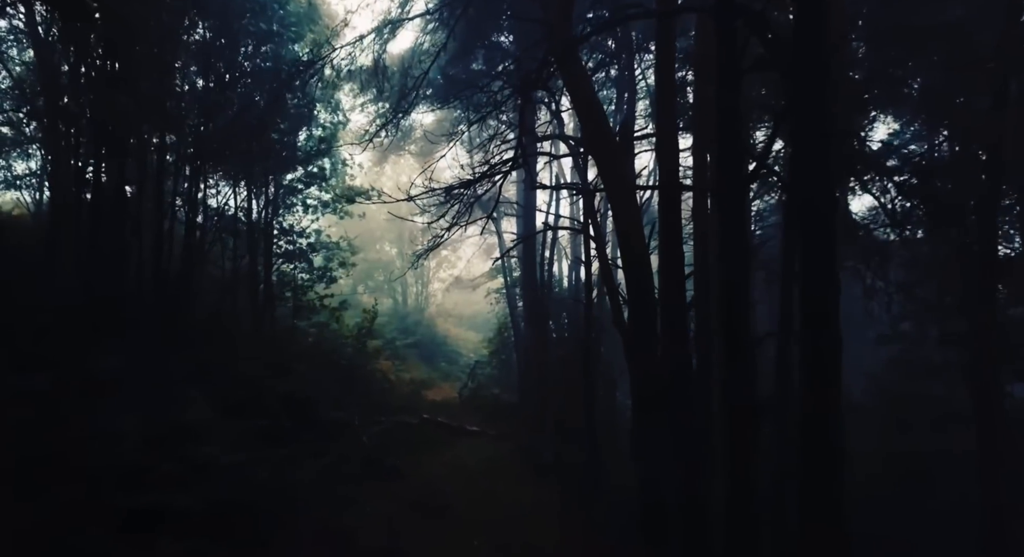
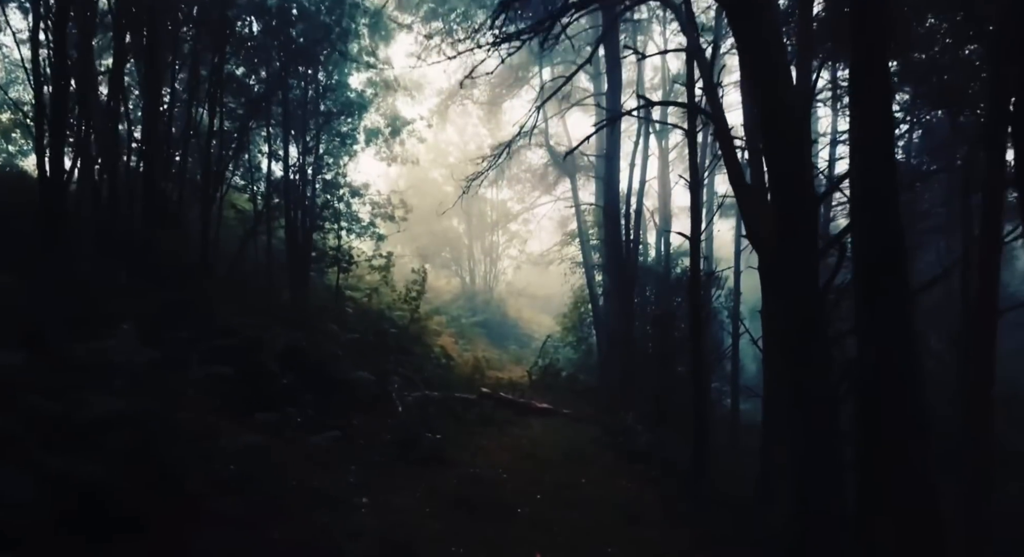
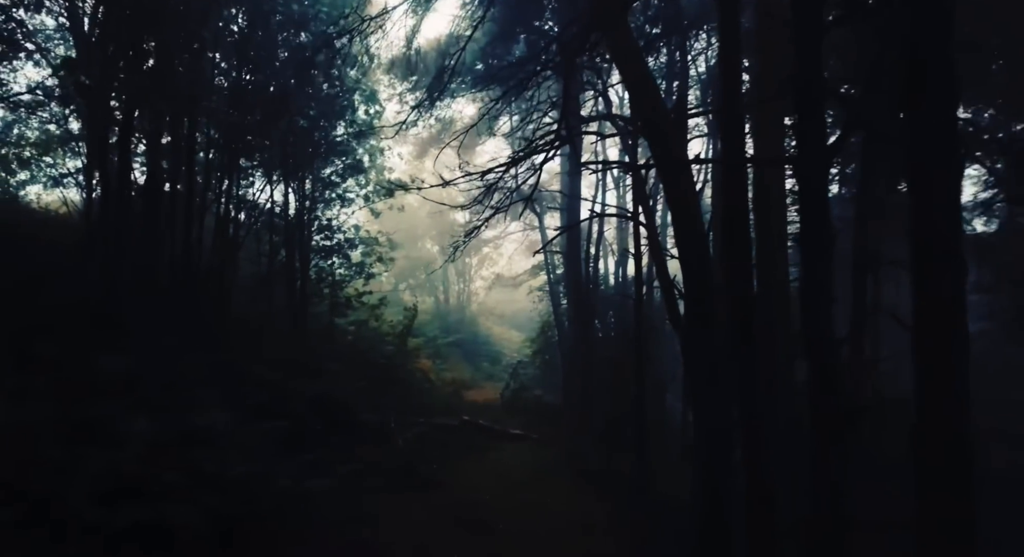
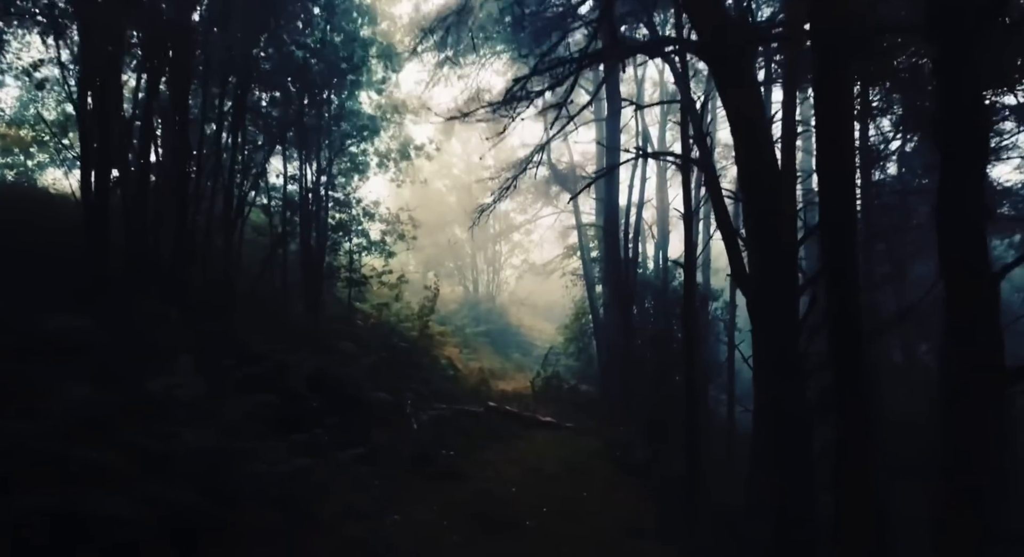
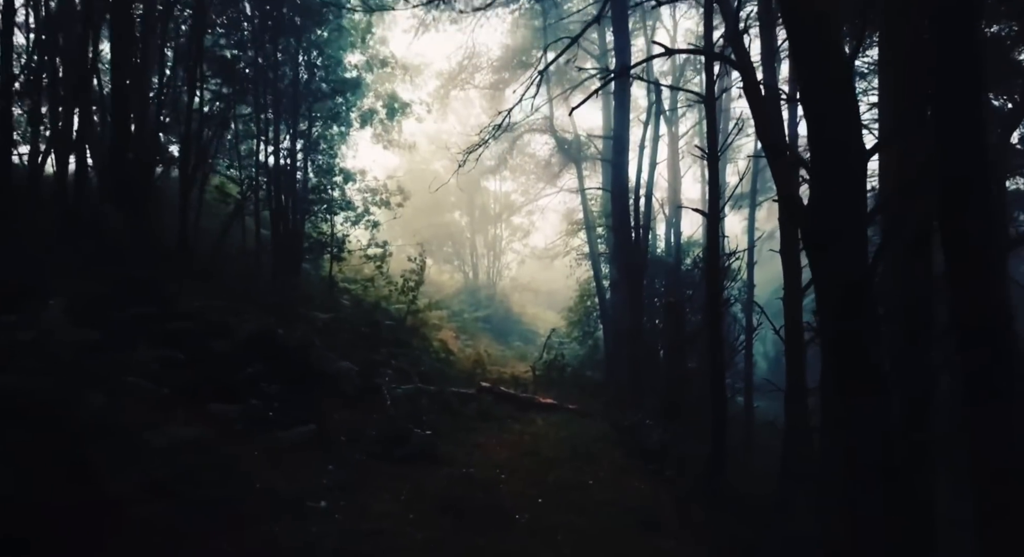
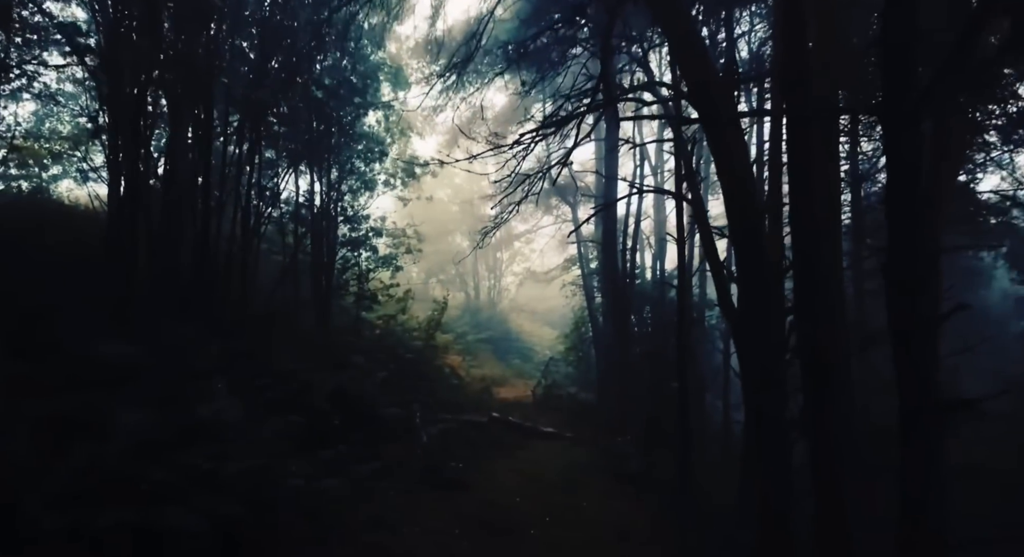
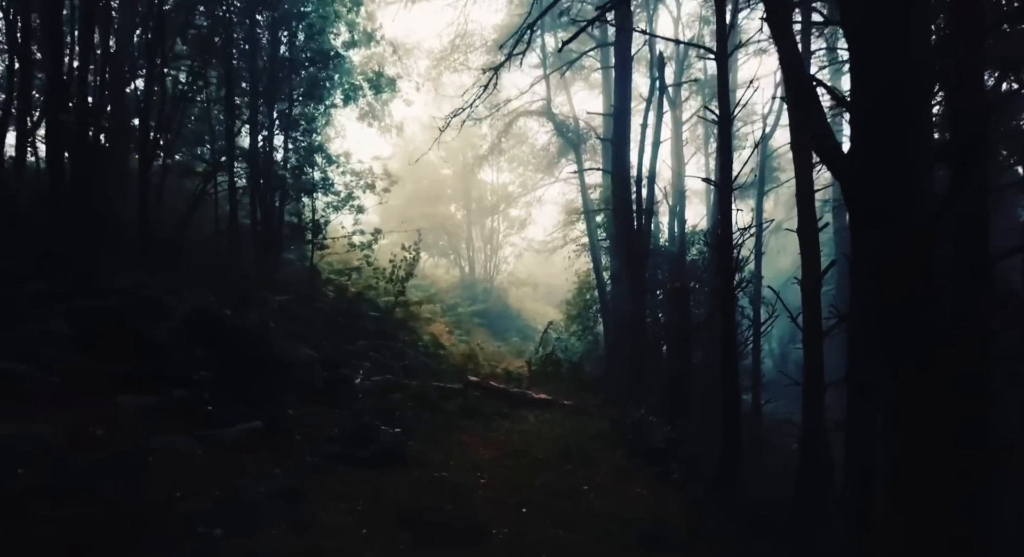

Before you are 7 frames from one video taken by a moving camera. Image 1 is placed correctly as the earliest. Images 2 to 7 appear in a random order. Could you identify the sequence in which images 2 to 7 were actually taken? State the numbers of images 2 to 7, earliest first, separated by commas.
3, 6, 4, 2, 5, 7
